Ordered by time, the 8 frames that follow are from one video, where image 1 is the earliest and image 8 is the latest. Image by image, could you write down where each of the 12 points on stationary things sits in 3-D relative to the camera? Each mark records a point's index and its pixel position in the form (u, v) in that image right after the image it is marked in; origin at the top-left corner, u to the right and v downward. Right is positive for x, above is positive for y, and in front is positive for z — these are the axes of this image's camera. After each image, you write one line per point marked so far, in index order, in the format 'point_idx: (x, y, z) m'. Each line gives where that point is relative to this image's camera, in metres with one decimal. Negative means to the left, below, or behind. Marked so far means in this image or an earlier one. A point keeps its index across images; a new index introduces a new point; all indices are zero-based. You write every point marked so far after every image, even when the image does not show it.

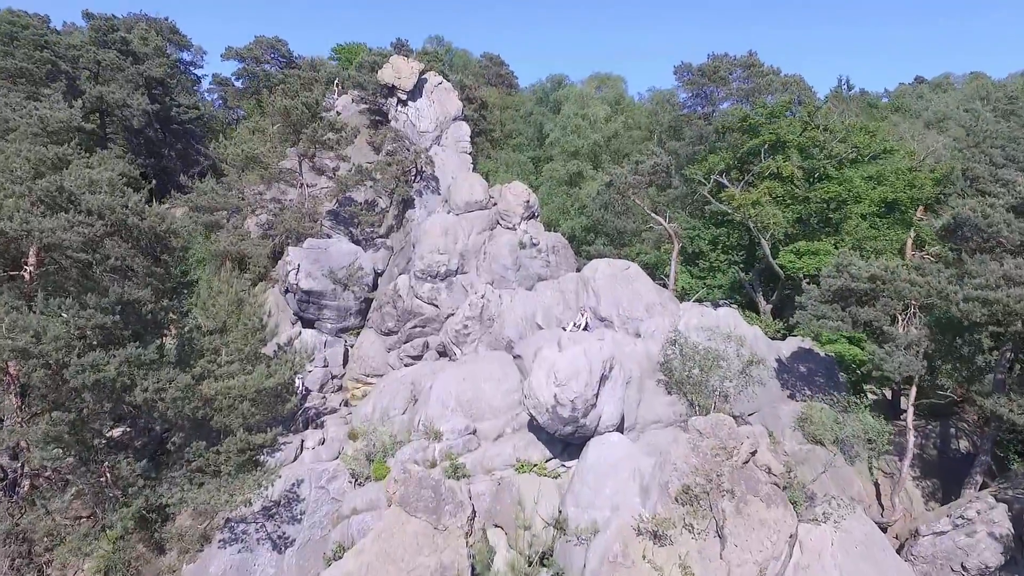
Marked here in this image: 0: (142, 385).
0: (-10.0, -2.6, +16.7) m
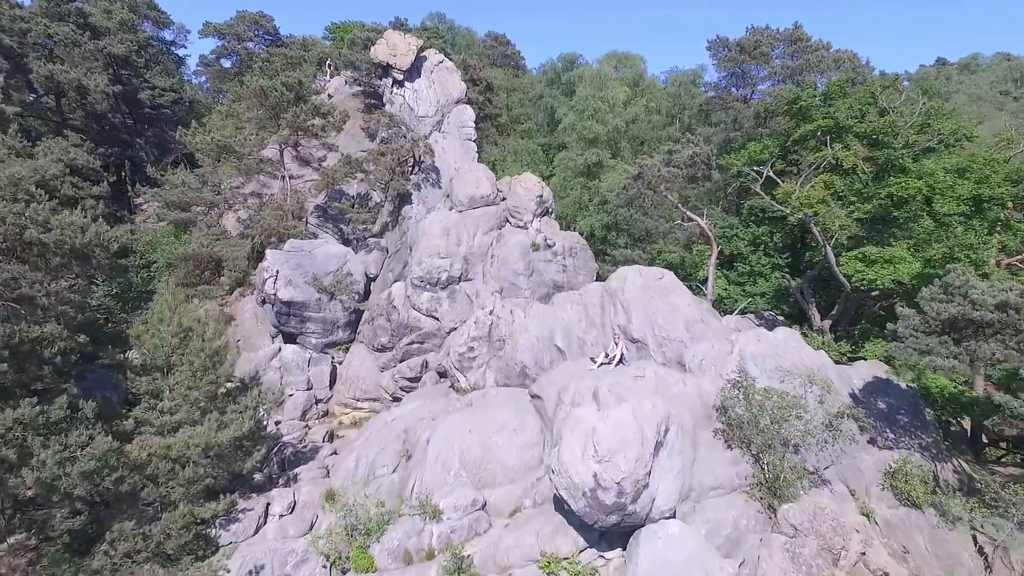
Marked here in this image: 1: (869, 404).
0: (-9.6, -3.4, +12.4) m
1: (+11.4, -3.7, +19.8) m
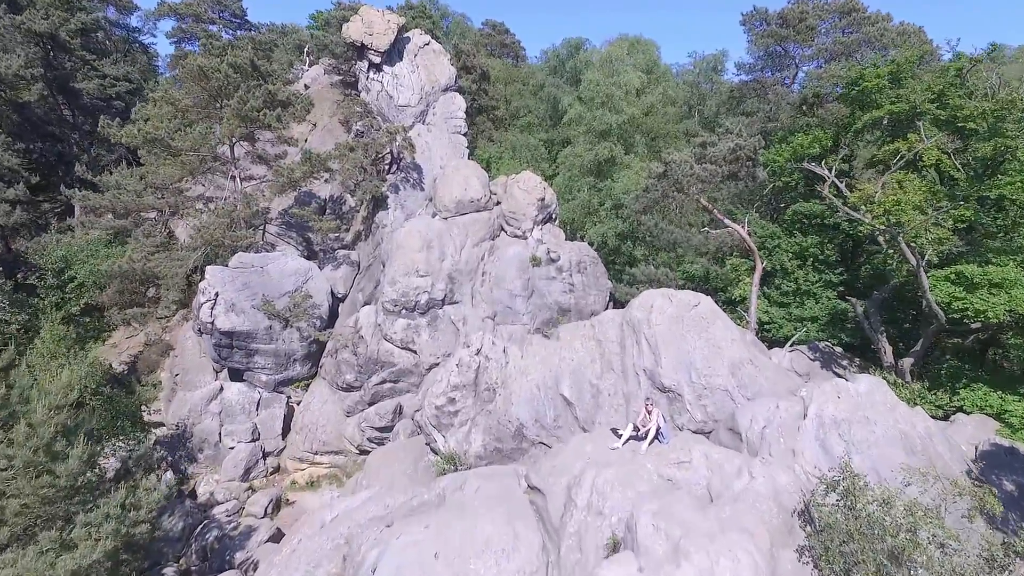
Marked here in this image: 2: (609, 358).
0: (-9.8, -4.4, +7.2) m
1: (+11.2, -4.6, +14.4) m
2: (+2.9, -2.1, +18.5) m
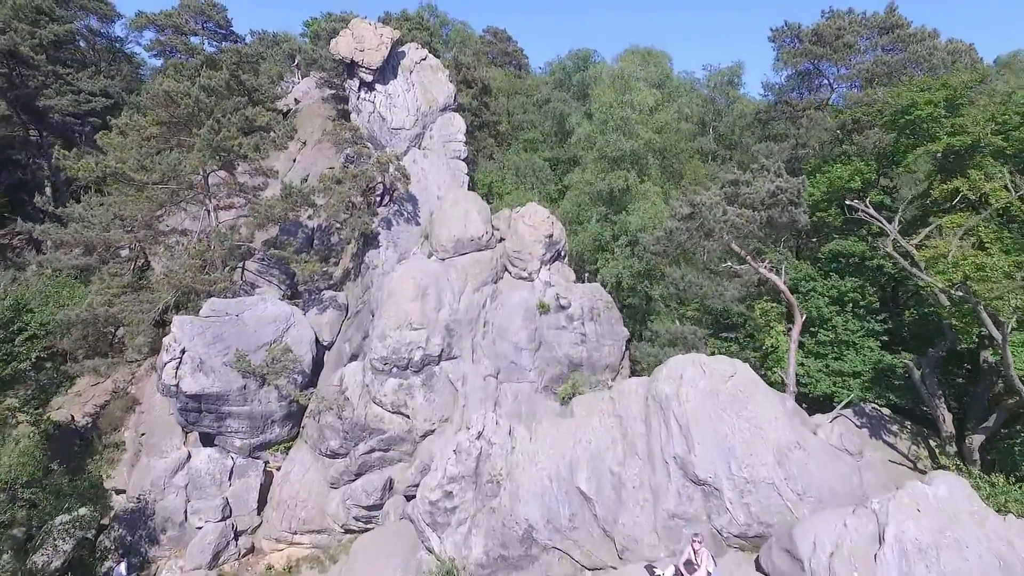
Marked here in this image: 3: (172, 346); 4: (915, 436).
0: (-9.6, -6.1, +4.5) m
1: (+11.4, -6.4, +11.8) m
2: (+3.1, -3.9, +15.8) m
3: (-10.9, -1.8, +19.7) m
4: (+12.8, -4.7, +19.7) m
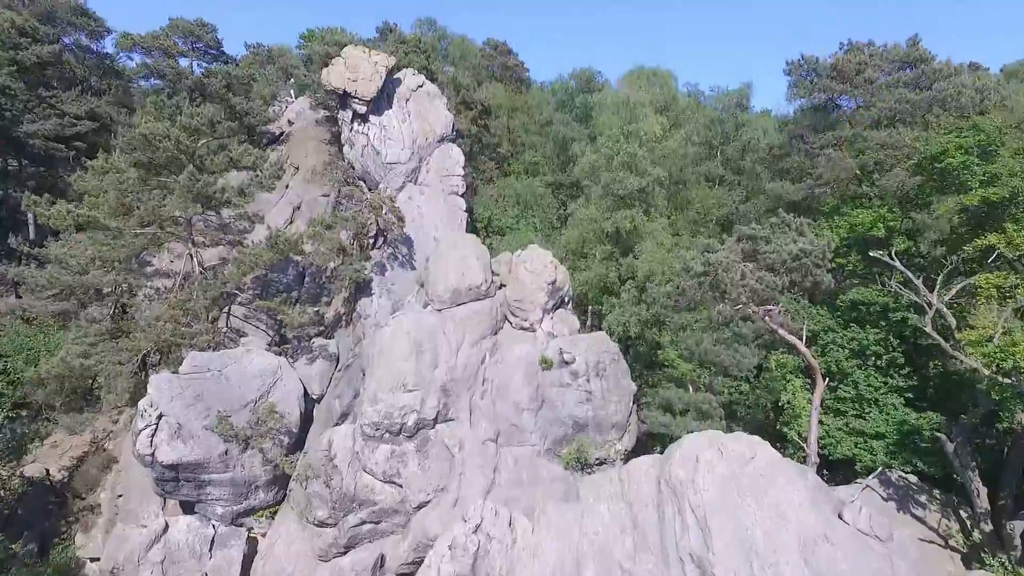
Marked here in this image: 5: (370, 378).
0: (-9.6, -7.9, +3.2) m
1: (+11.4, -8.2, +10.4) m
2: (+3.1, -5.7, +14.5) m
3: (-10.9, -3.6, +18.4) m
4: (+12.9, -6.6, +18.3) m
5: (-4.5, -2.8, +19.3) m
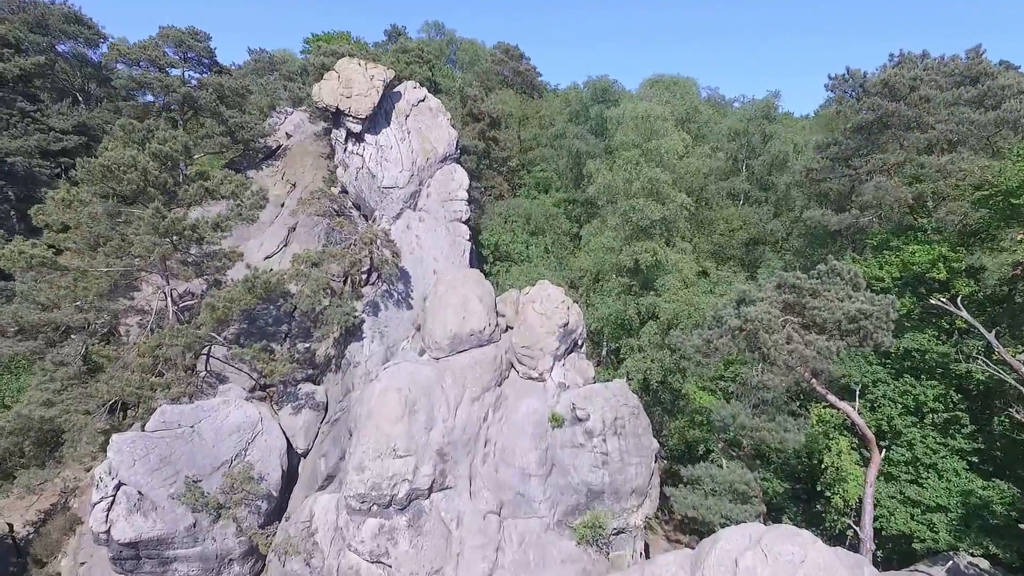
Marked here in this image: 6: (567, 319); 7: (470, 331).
0: (-9.8, -9.3, +1.1) m
1: (+11.4, -9.7, +7.8) m
2: (+3.1, -7.1, +12.1) m
3: (-10.8, -5.0, +16.3) m
4: (+13.0, -8.0, +15.7) m
5: (-4.3, -4.2, +17.1) m
6: (+1.7, -1.1, +19.2) m
7: (-1.3, -1.3, +19.0) m
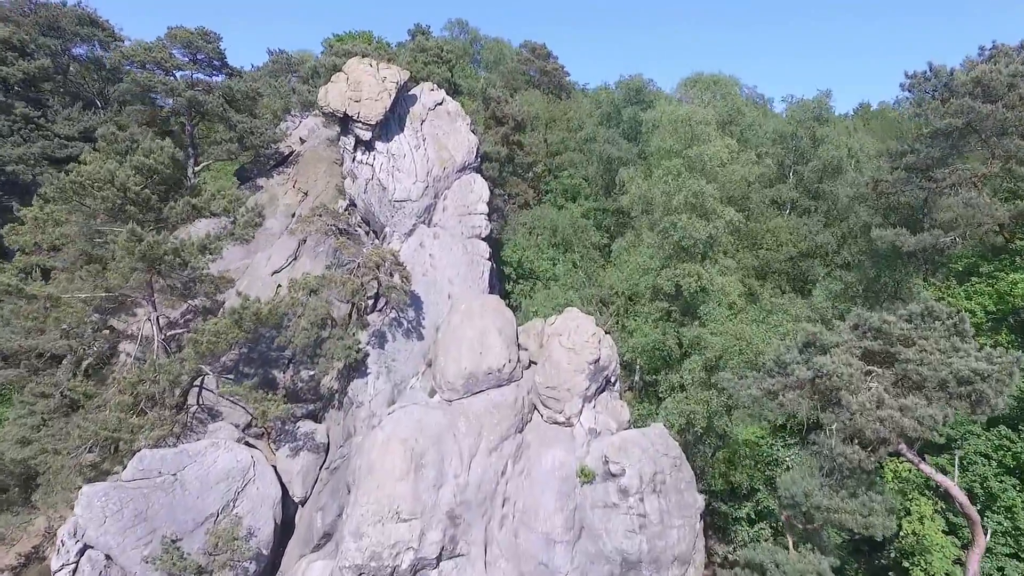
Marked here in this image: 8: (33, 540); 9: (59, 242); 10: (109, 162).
0: (-10.0, -10.1, -0.9) m
1: (+11.4, -10.6, +4.9) m
2: (+3.4, -8.0, +9.5) m
3: (-10.3, -5.8, +14.3) m
4: (+13.4, -9.0, +12.7) m
5: (-3.8, -5.1, +14.8) m
6: (+2.3, -2.0, +16.6) m
7: (-0.7, -2.2, +16.6) m
8: (-15.5, -8.2, +19.9) m
9: (-12.2, +1.3, +16.7) m
10: (-11.1, +3.5, +17.1) m
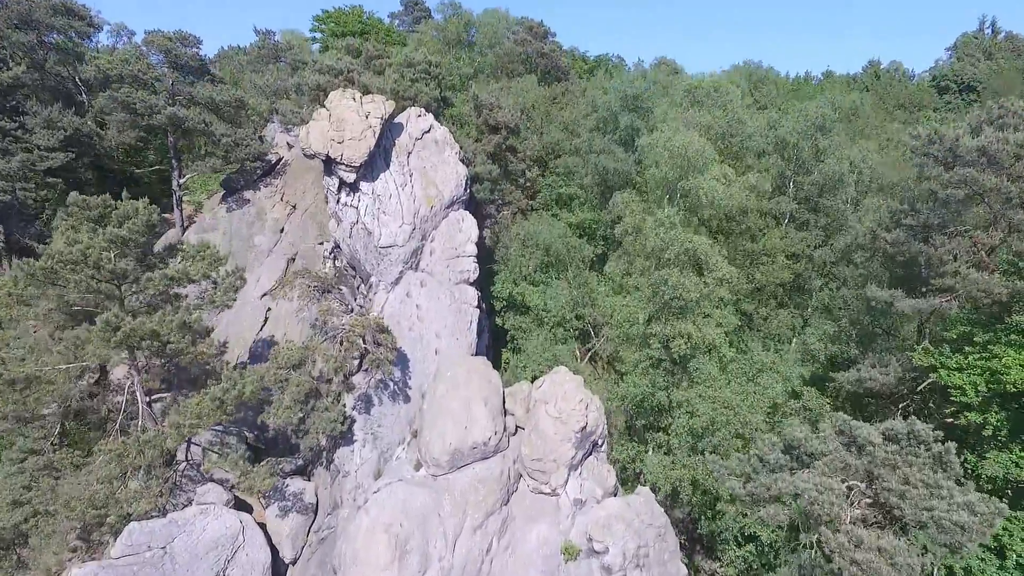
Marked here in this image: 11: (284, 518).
0: (-10.4, -13.6, -0.3) m
1: (+11.0, -13.6, +5.6) m
2: (+3.0, -10.6, +9.9) m
3: (-10.7, -8.0, +14.6) m
4: (+13.0, -11.3, +13.2) m
5: (-4.2, -7.2, +15.0) m
6: (+1.9, -4.0, +16.6) m
7: (-1.1, -4.2, +16.5) m
8: (-15.9, -9.9, +20.3) m
9: (-12.6, -0.7, +16.4) m
10: (-11.5, +1.5, +16.6) m
11: (-6.9, -6.8, +18.6) m
